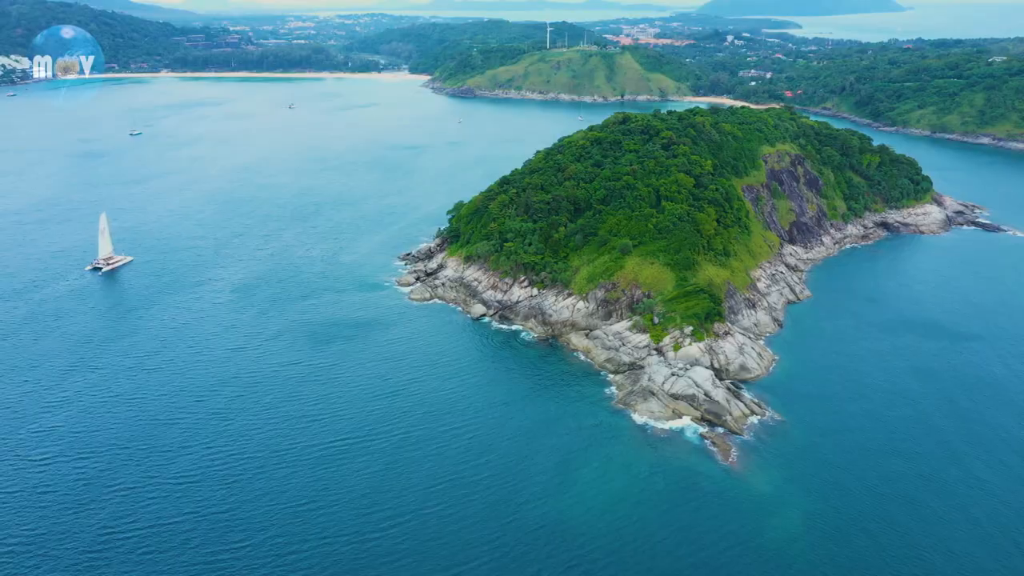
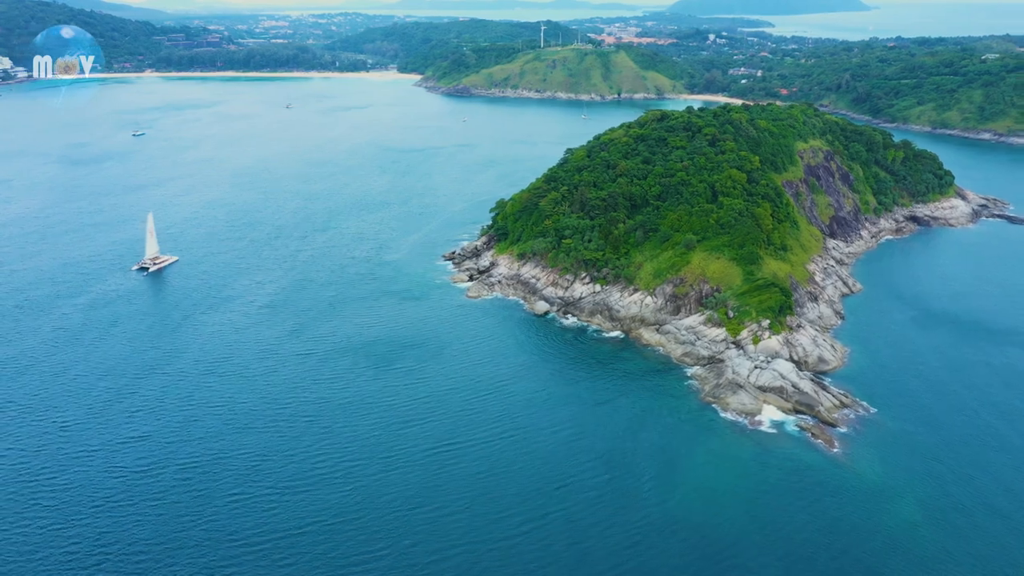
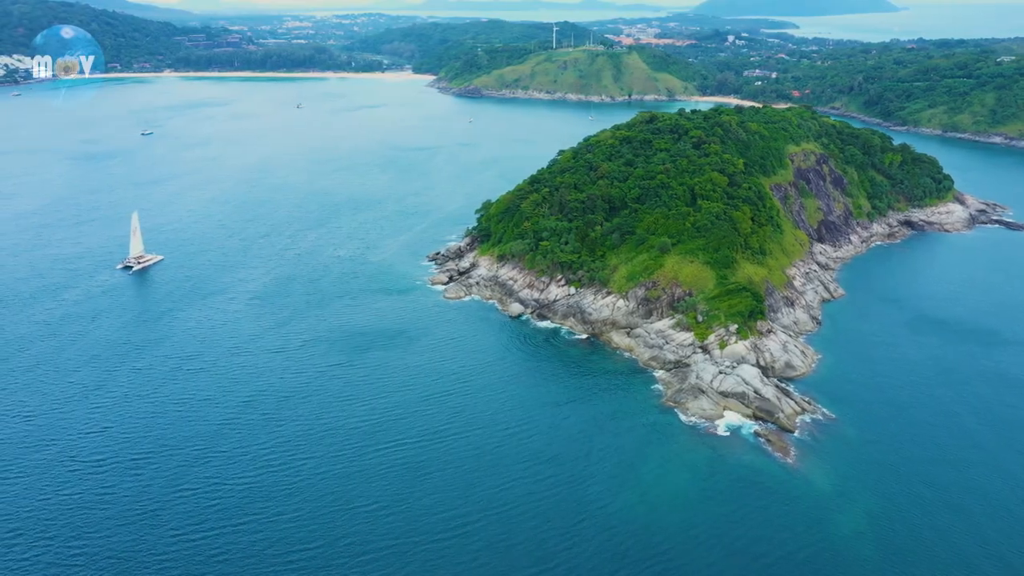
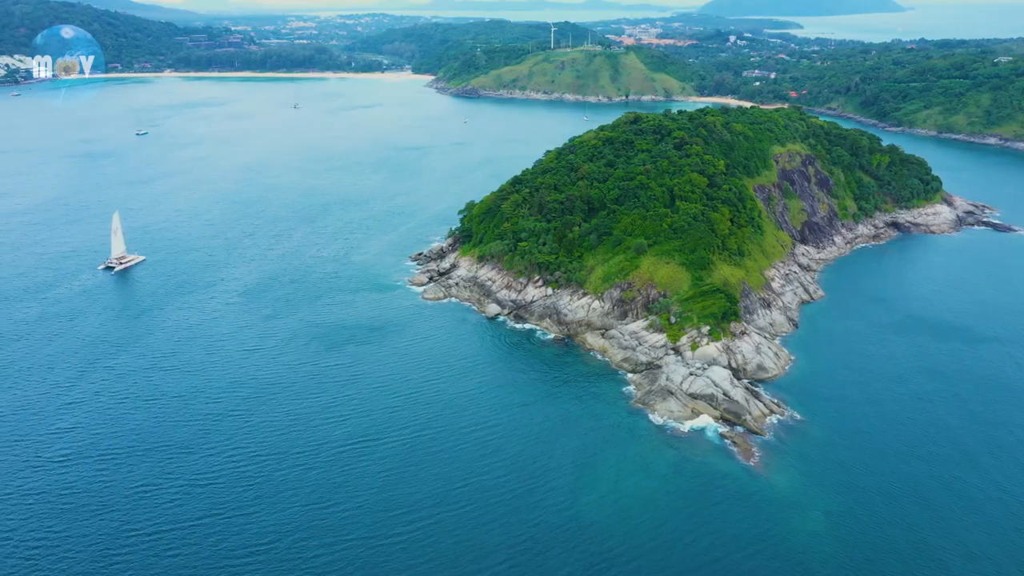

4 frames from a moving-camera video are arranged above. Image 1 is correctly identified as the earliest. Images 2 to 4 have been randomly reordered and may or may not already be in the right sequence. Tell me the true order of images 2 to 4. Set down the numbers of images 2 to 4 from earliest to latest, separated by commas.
4, 3, 2
